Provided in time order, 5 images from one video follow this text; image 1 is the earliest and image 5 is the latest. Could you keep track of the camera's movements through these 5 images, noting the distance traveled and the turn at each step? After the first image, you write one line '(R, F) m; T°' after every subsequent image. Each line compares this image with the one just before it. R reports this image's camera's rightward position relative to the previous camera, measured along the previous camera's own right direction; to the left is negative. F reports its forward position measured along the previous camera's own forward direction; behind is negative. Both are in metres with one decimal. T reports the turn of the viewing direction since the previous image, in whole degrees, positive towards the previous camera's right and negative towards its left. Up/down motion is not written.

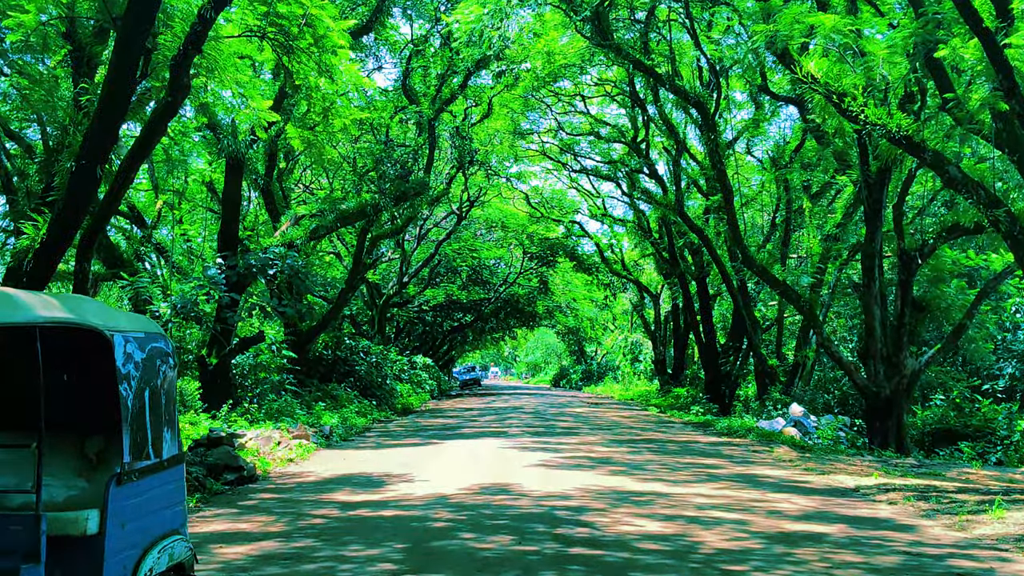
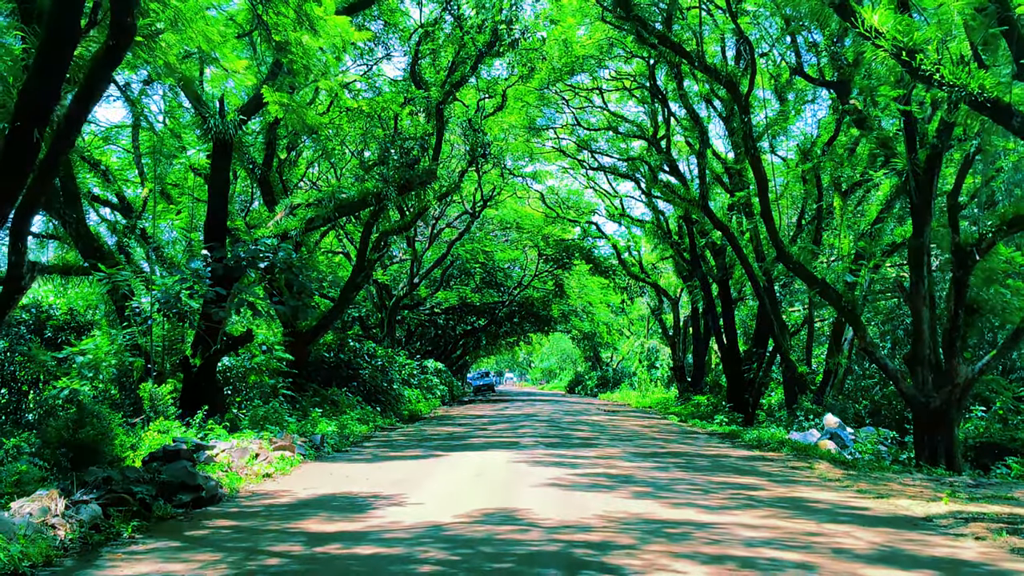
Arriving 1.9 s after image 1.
(0.0, +1.3) m; -1°
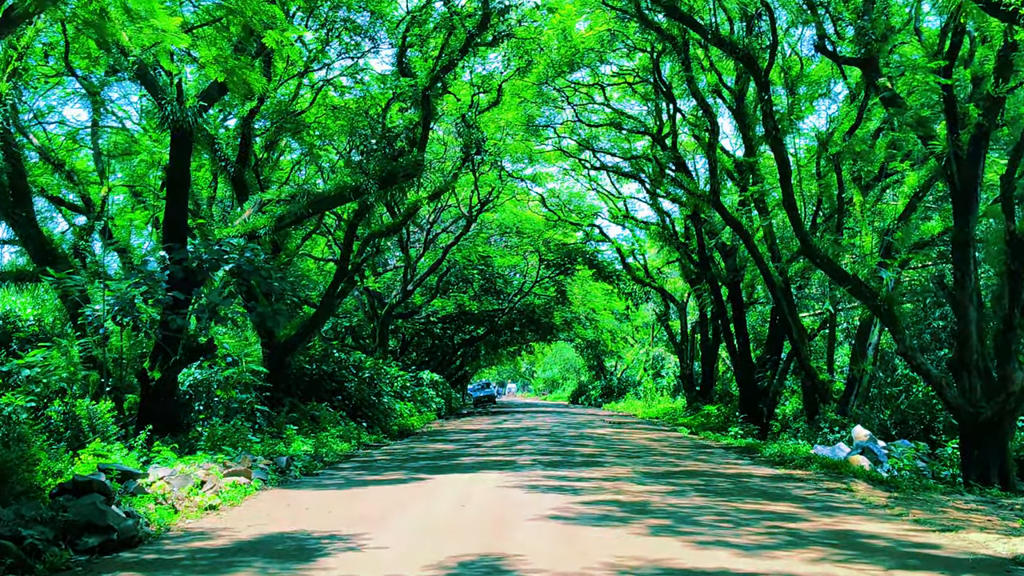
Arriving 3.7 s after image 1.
(+0.1, +1.5) m; 0°
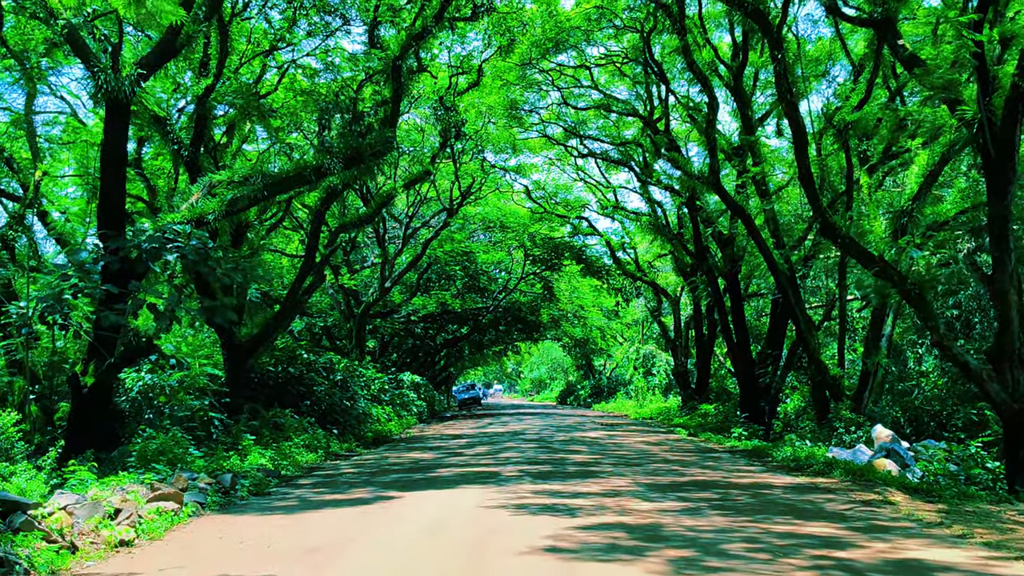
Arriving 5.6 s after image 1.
(0.0, +1.5) m; +1°
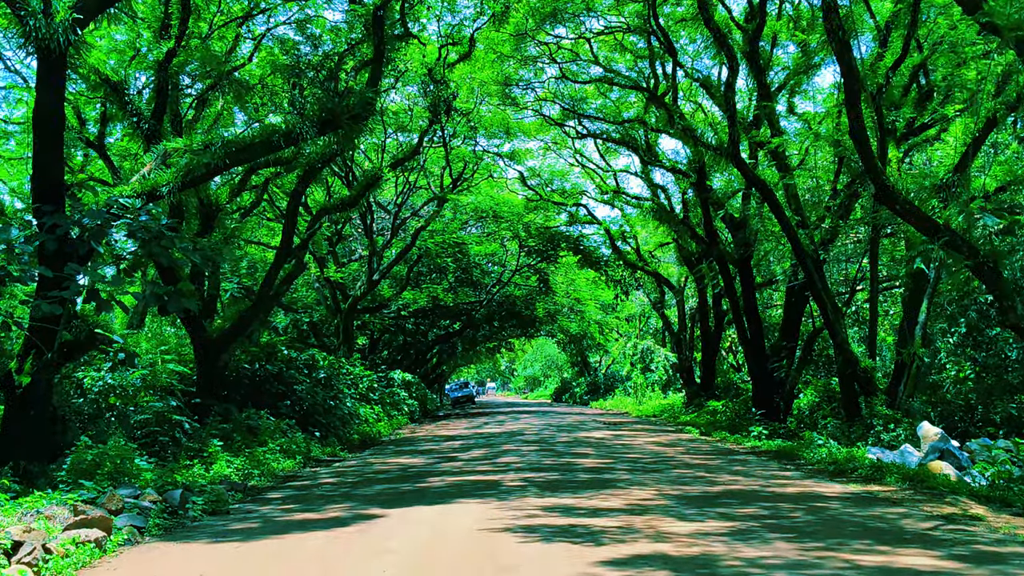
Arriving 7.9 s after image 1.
(-0.1, +1.5) m; 0°
